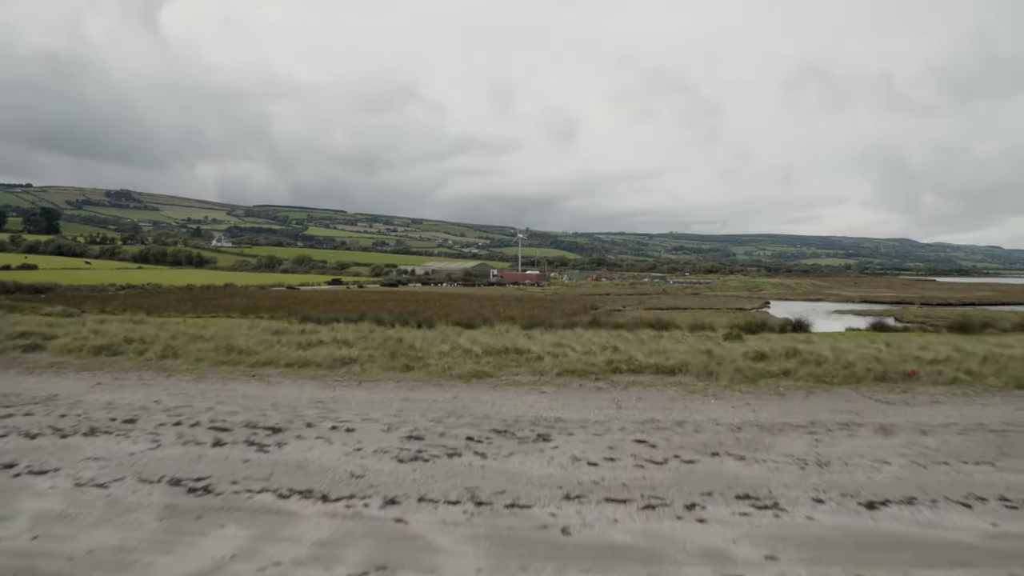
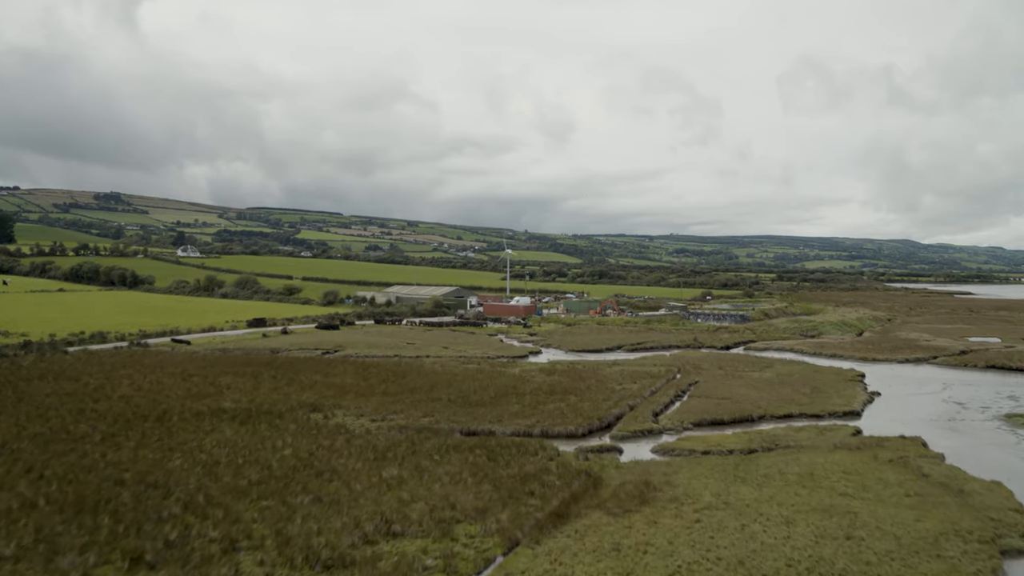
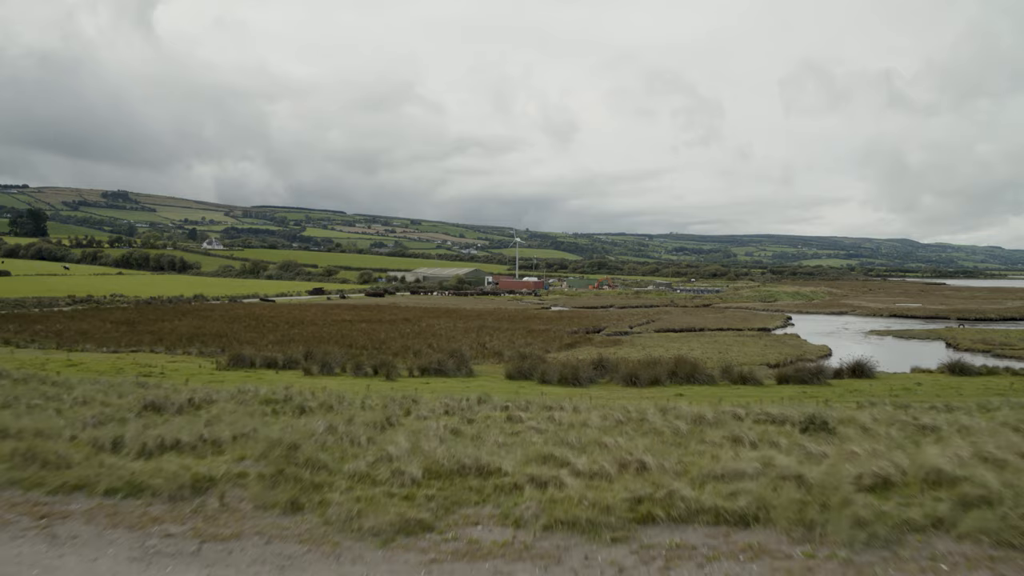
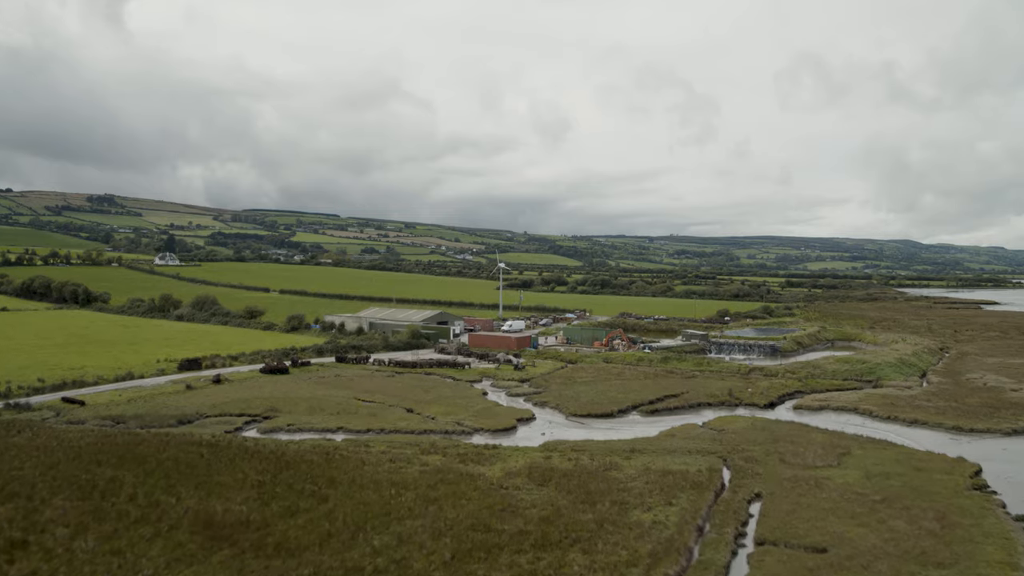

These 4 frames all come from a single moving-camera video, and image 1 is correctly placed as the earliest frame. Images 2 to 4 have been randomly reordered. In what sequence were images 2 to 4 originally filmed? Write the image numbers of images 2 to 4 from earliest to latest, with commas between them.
3, 2, 4
